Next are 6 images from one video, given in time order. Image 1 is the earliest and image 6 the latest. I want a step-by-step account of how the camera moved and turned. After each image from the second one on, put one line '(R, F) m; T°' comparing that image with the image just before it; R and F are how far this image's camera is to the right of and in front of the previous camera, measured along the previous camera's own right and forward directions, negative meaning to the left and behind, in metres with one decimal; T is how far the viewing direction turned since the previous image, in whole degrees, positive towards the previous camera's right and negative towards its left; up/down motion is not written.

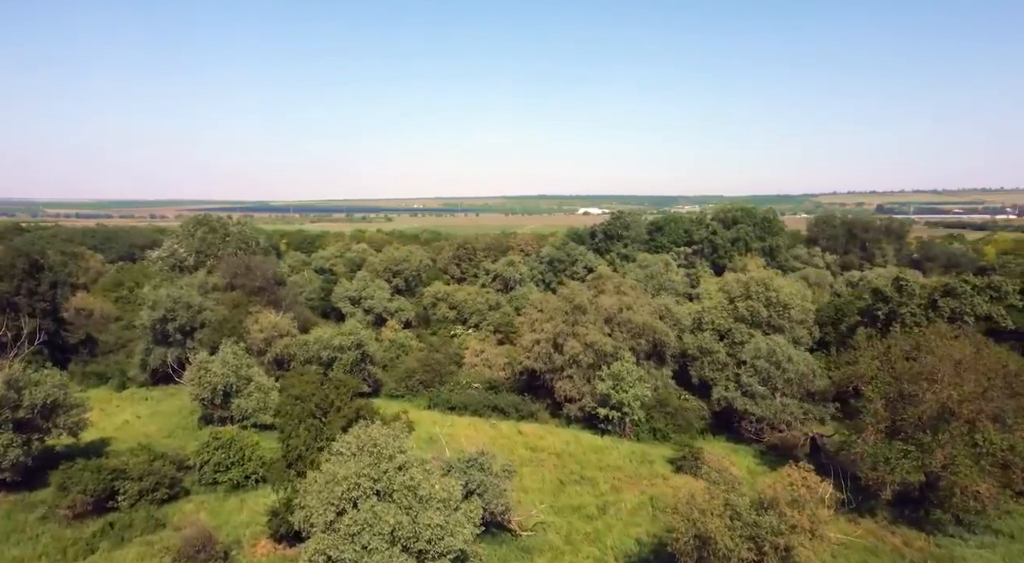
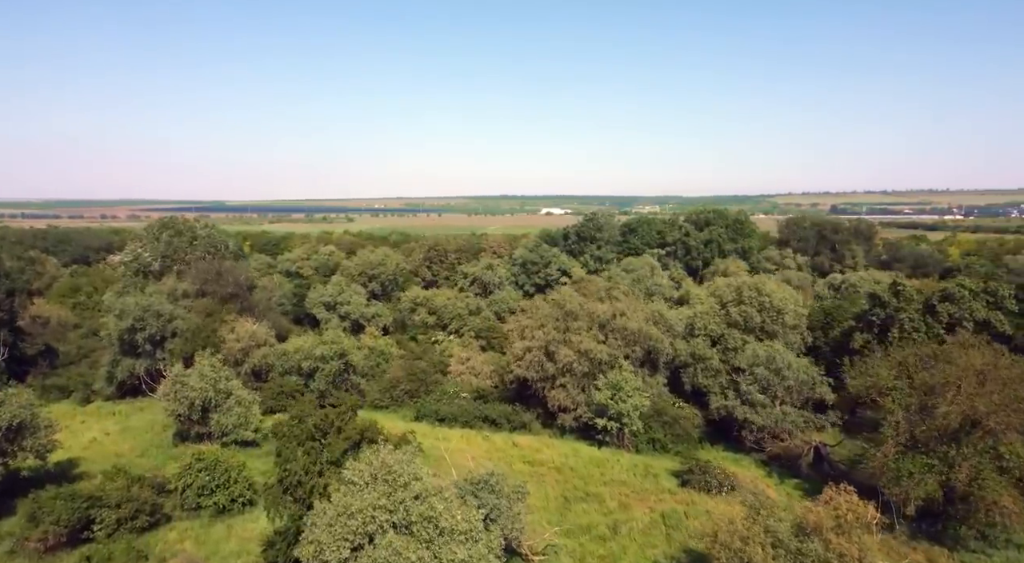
(-1.1, +0.9) m; +3°
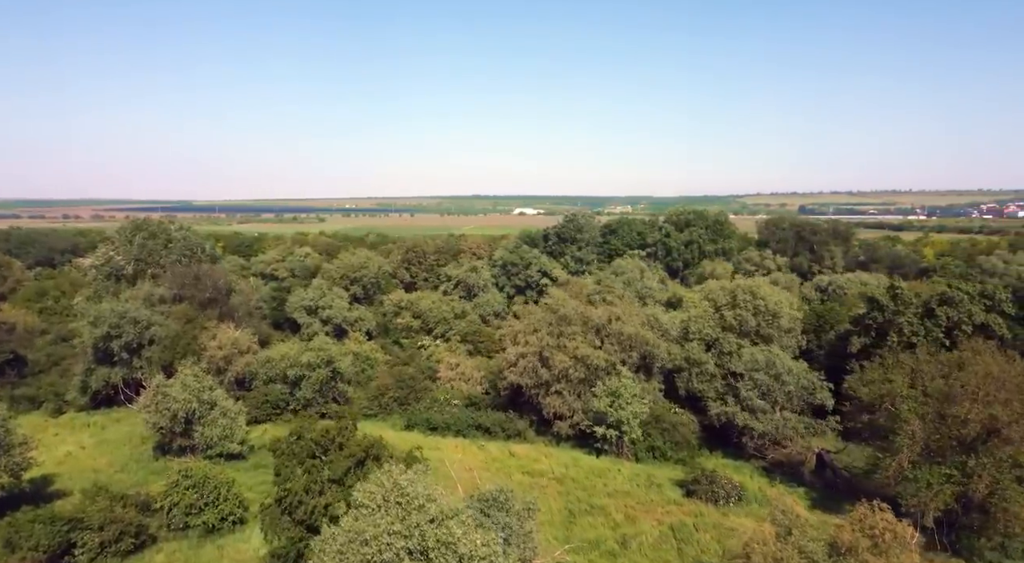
(-0.8, +0.7) m; +2°
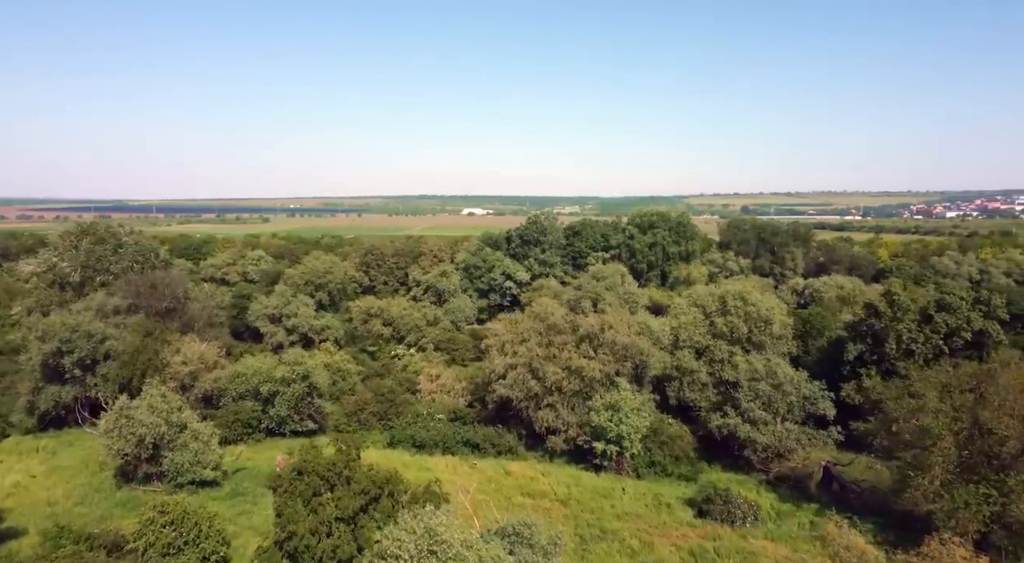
(-1.5, +1.3) m; +4°
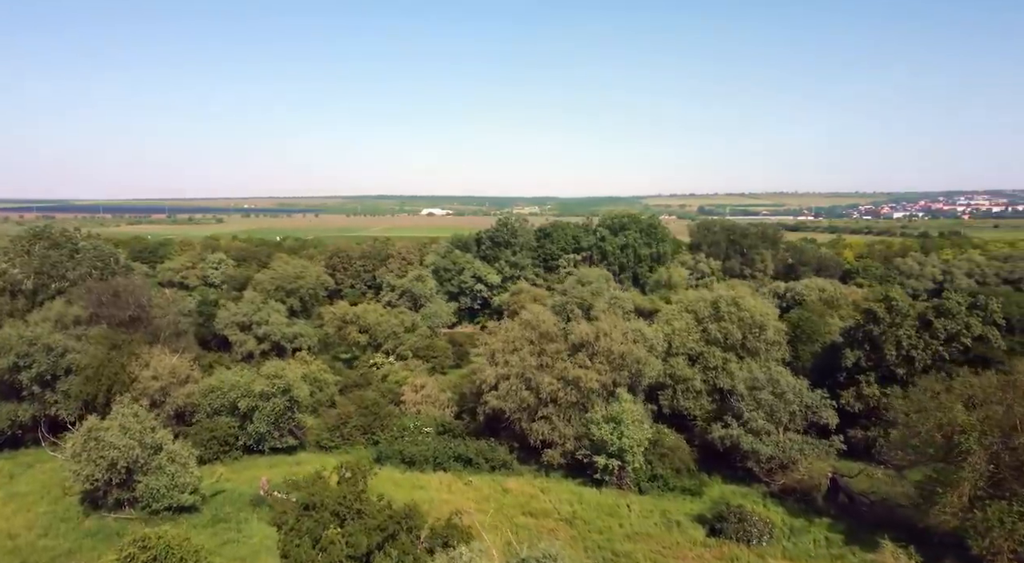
(-1.2, +1.0) m; +3°
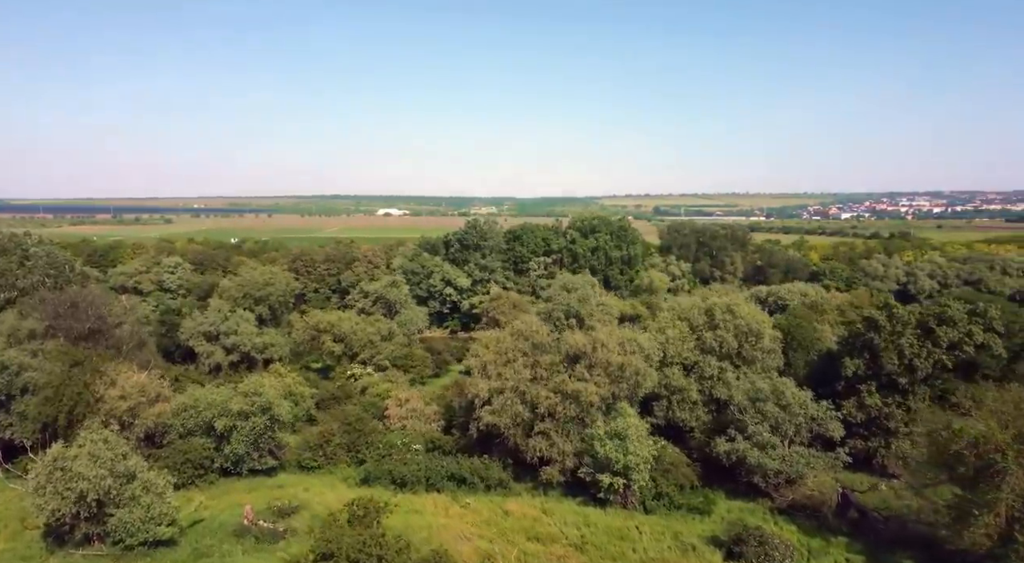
(-1.3, +1.1) m; +3°
